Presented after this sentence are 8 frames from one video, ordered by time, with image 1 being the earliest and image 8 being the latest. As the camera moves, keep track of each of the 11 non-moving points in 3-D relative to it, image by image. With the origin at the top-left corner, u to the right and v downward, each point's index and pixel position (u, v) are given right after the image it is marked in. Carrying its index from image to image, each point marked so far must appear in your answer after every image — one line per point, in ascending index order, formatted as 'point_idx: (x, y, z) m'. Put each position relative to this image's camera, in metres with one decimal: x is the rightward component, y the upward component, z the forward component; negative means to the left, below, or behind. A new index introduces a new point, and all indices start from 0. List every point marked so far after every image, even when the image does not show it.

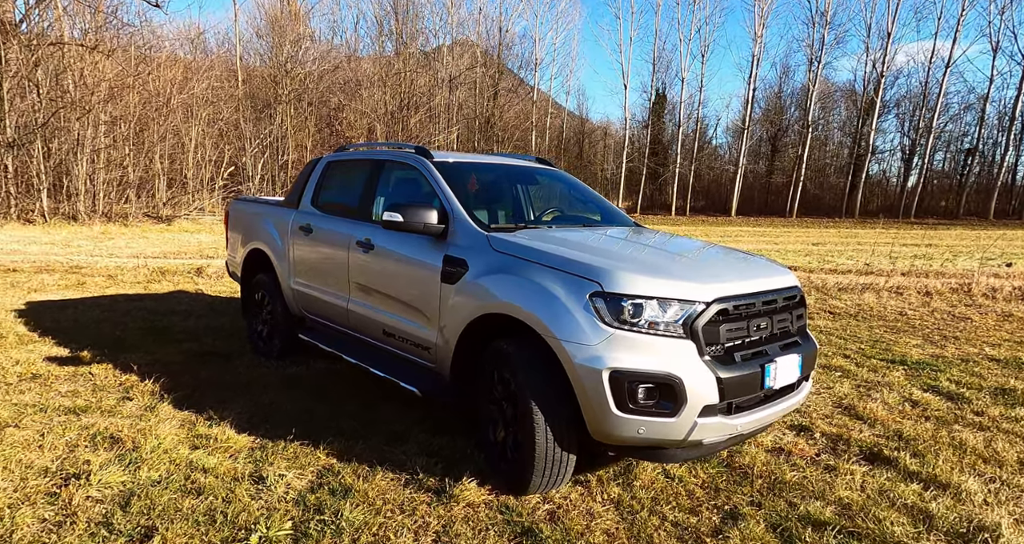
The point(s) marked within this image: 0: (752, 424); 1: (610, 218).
0: (+1.1, -0.7, +2.8) m
1: (+0.7, +0.4, +4.5) m
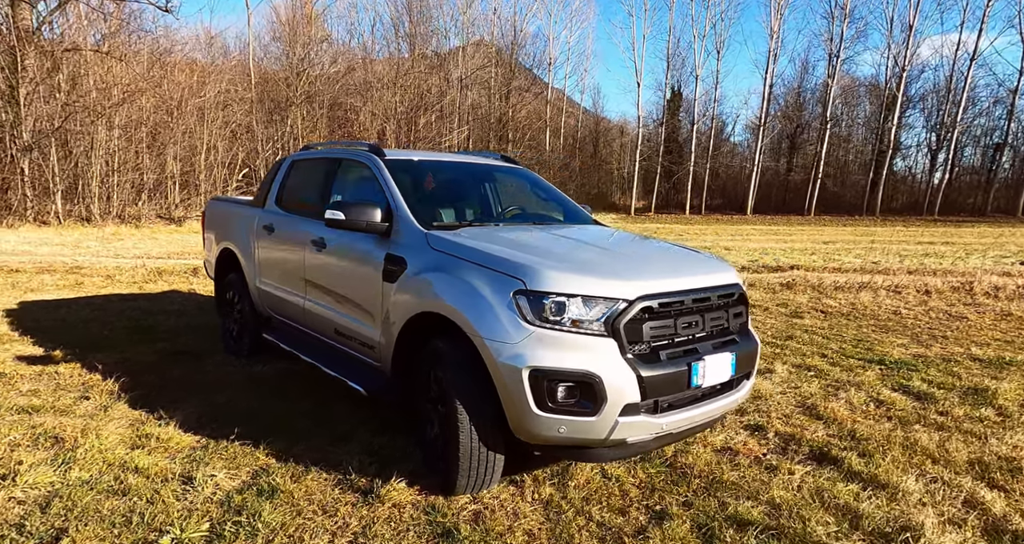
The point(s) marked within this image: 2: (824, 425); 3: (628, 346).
0: (+0.8, -0.7, +2.8) m
1: (+0.4, +0.4, +4.5) m
2: (+2.0, -1.0, +3.8) m
3: (+0.5, -0.3, +2.6) m
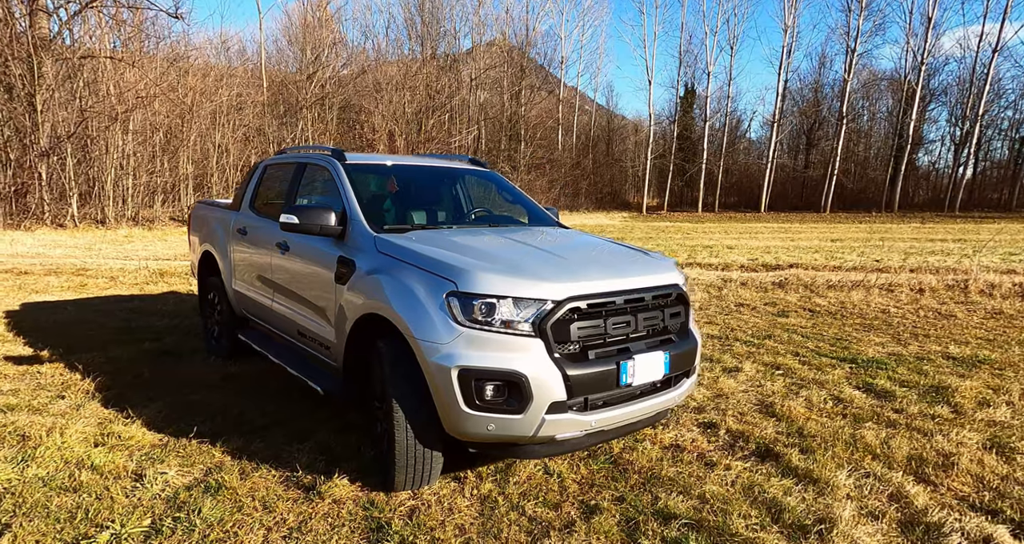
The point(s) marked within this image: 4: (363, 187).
0: (+0.5, -0.7, +2.8) m
1: (+0.2, +0.4, +4.6) m
2: (+1.8, -1.0, +3.9) m
3: (+0.2, -0.3, +2.7) m
4: (-1.1, +0.5, +3.9) m
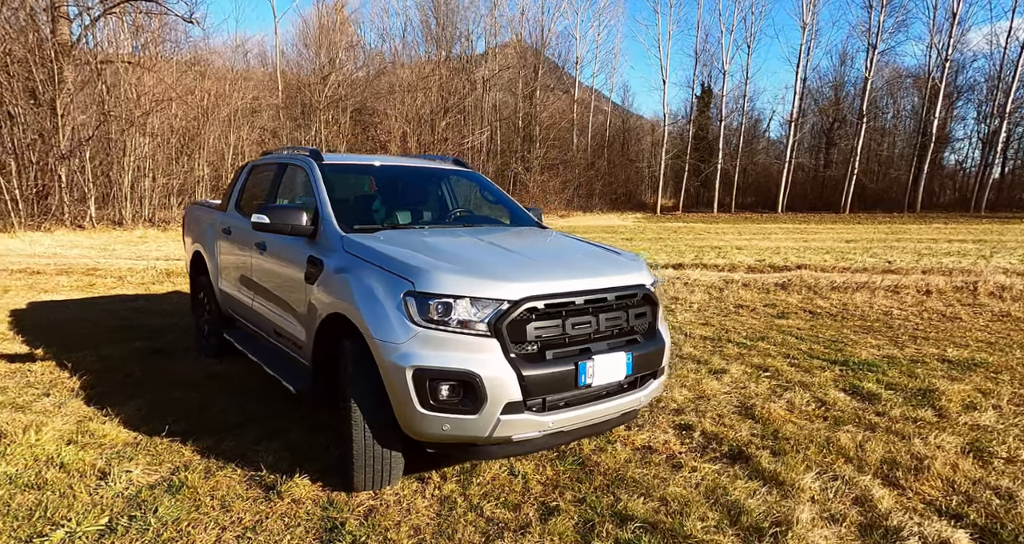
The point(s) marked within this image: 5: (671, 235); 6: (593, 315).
0: (+0.3, -0.7, +2.8) m
1: (0.0, +0.4, +4.6) m
2: (+1.6, -1.0, +3.8) m
3: (0.0, -0.3, +2.7) m
4: (-1.2, +0.5, +3.9) m
5: (+5.4, +1.3, +19.7) m
6: (+0.4, -0.2, +2.9) m
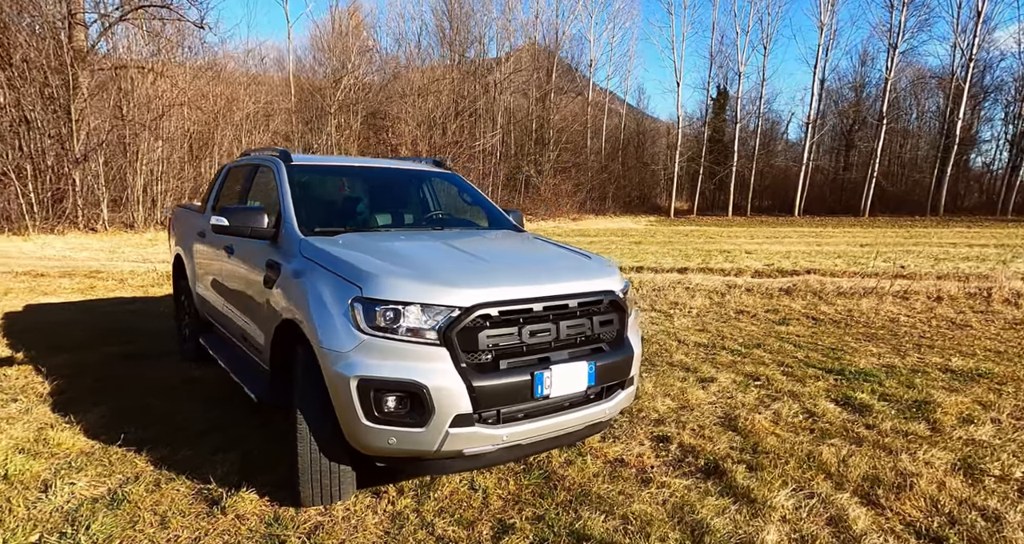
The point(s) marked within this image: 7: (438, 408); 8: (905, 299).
0: (+0.1, -0.8, +2.7) m
1: (-0.1, +0.4, +4.5) m
2: (+1.4, -1.0, +3.7) m
3: (-0.2, -0.4, +2.6) m
4: (-1.4, +0.5, +3.9) m
5: (+5.6, +1.1, +19.4) m
6: (+0.2, -0.2, +2.8) m
7: (-0.3, -0.6, +2.5) m
8: (+5.5, -0.4, +8.2) m
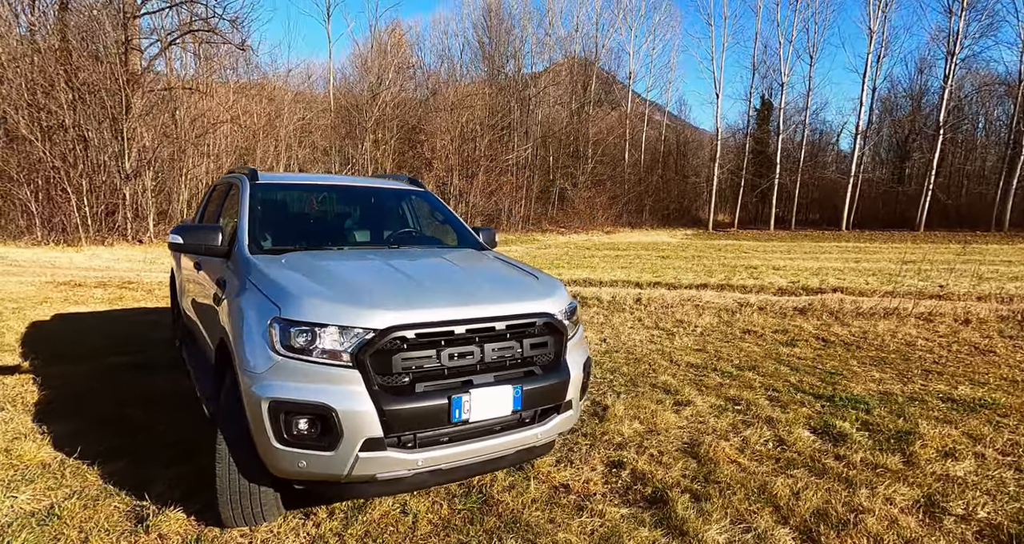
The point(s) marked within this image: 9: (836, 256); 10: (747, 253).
0: (-0.3, -0.9, +2.7) m
1: (-0.4, +0.3, +4.5) m
2: (+1.1, -1.2, +3.5) m
3: (-0.6, -0.5, +2.6) m
4: (-1.7, +0.4, +4.0) m
5: (+6.5, +0.6, +19.0) m
6: (-0.2, -0.3, +2.8) m
7: (-0.7, -0.7, +2.5) m
8: (+5.6, -0.6, +7.8) m
9: (+10.7, +0.5, +19.3) m
10: (+8.0, +0.6, +19.8) m
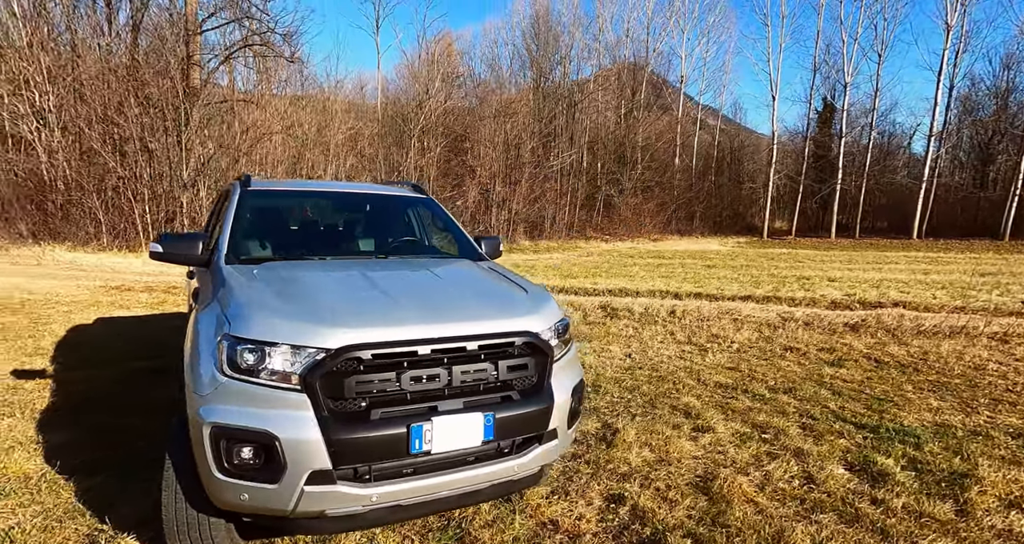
0: (-0.5, -0.9, +2.4) m
1: (-0.3, +0.2, +4.2) m
2: (+1.0, -1.3, +3.2) m
3: (-0.7, -0.5, +2.4) m
4: (-1.7, +0.3, +3.9) m
5: (+7.8, +0.3, +18.1) m
6: (-0.3, -0.4, +2.5) m
7: (-0.9, -0.7, +2.3) m
8: (+5.9, -0.8, +7.0) m
9: (+12.0, +0.2, +18.1) m
10: (+9.3, +0.3, +18.7) m
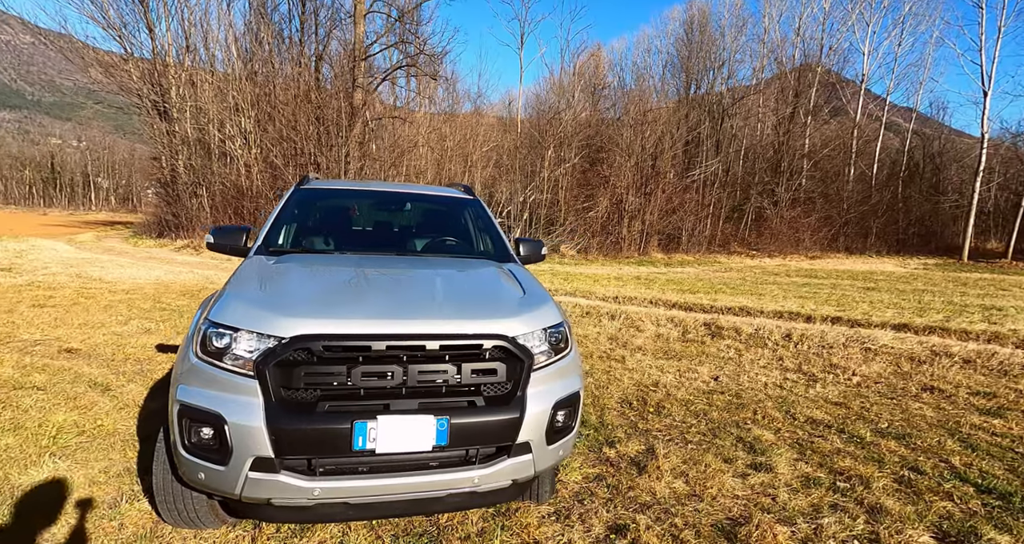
0: (-0.7, -0.9, +2.4) m
1: (0.0, +0.2, +4.1) m
2: (+0.9, -1.3, +2.7) m
3: (-0.9, -0.5, +2.4) m
4: (-1.4, +0.4, +4.1) m
5: (+11.5, -0.4, +15.3) m
6: (-0.5, -0.4, +2.5) m
7: (-1.1, -0.7, +2.4) m
8: (+6.6, -1.1, +5.1) m
9: (+15.5, -0.7, +14.2) m
10: (+13.1, -0.5, +15.6) m
